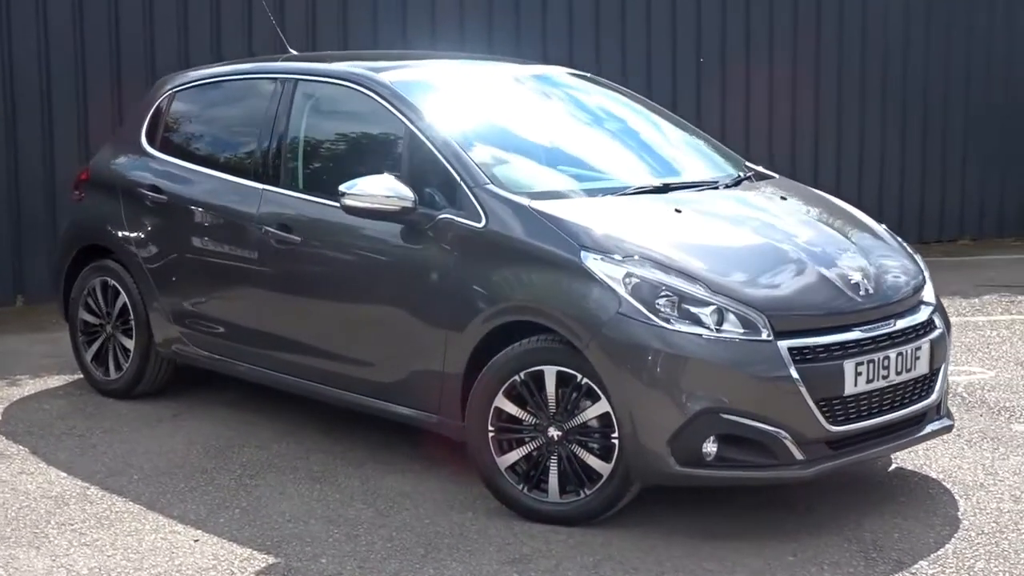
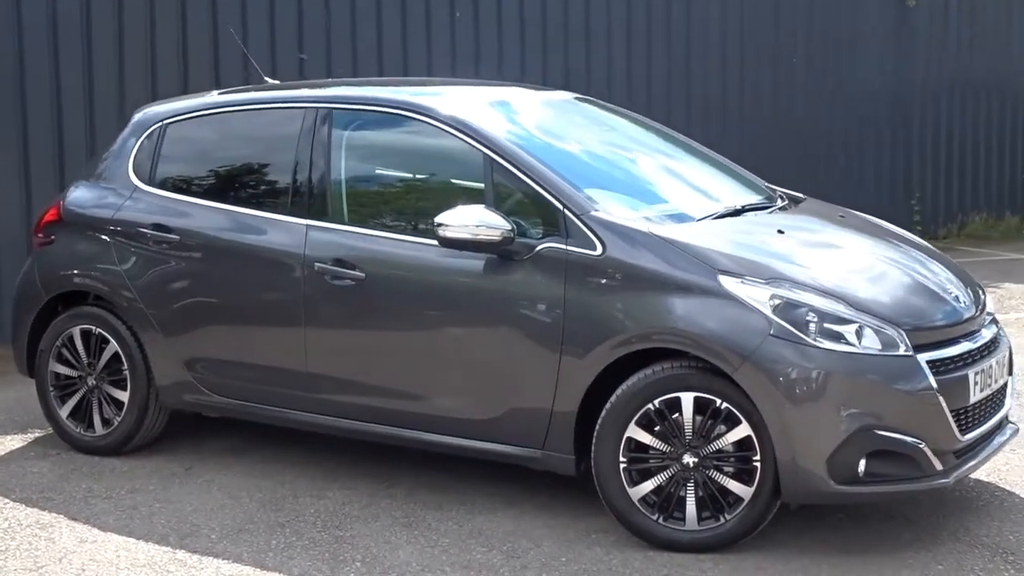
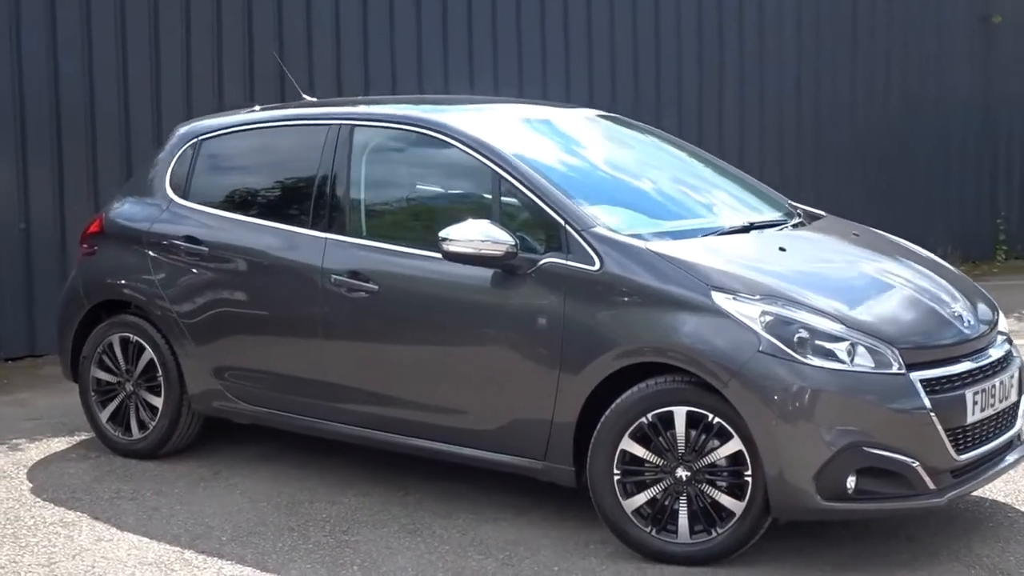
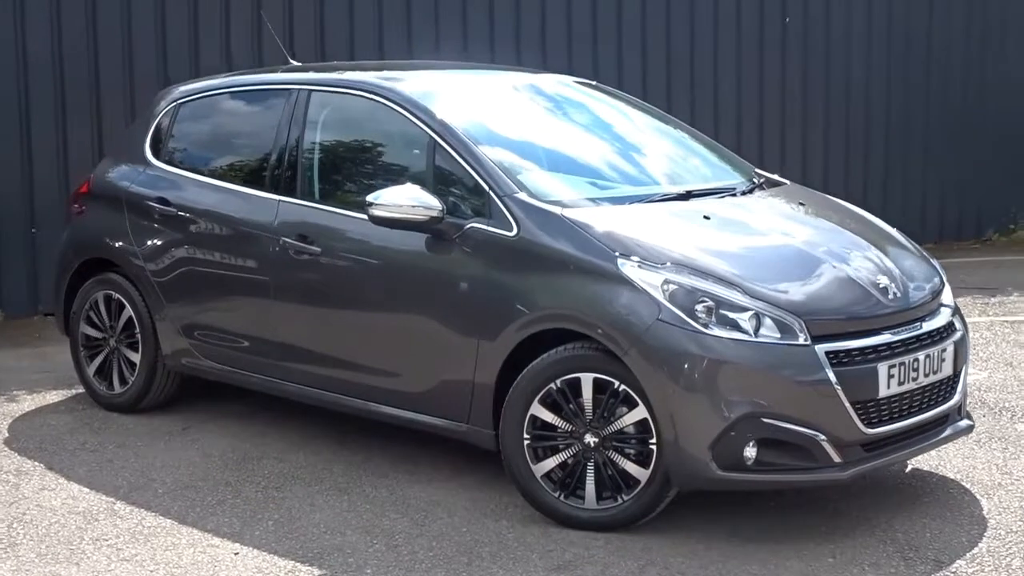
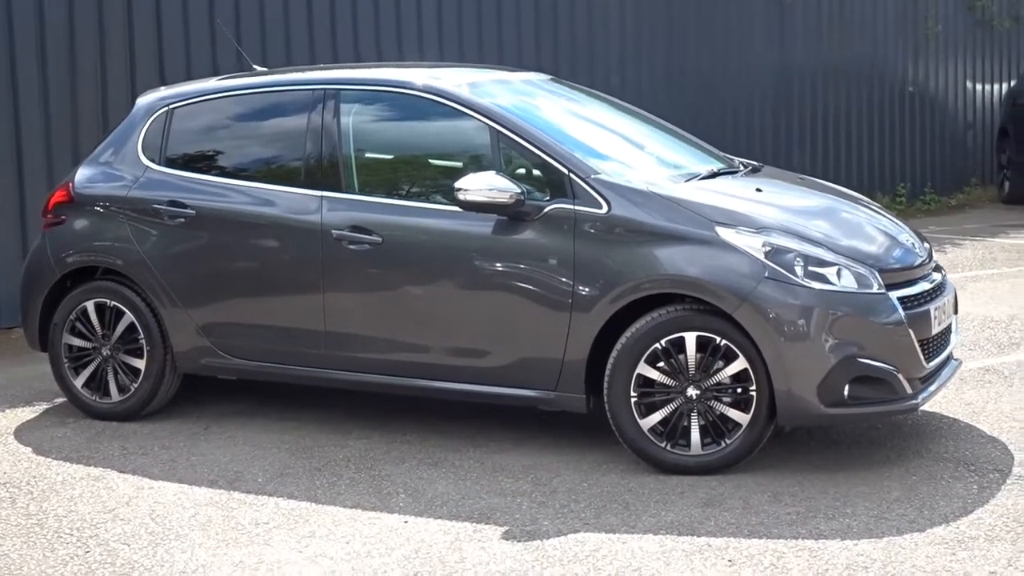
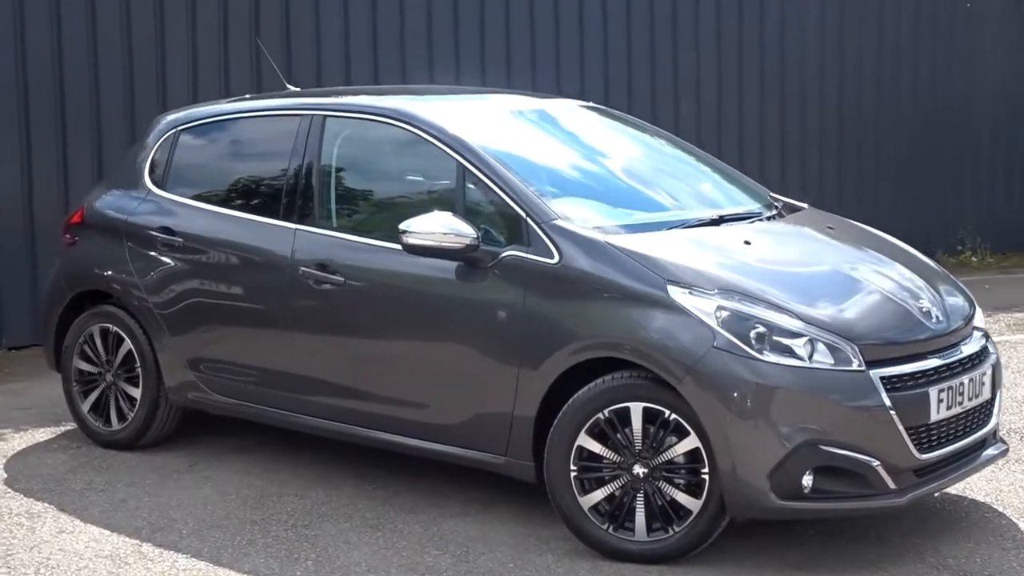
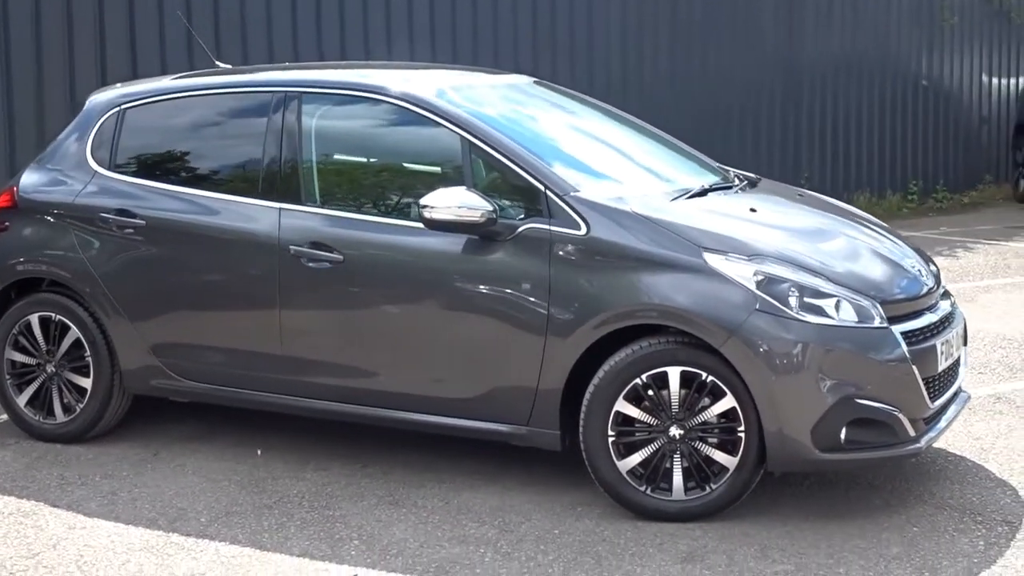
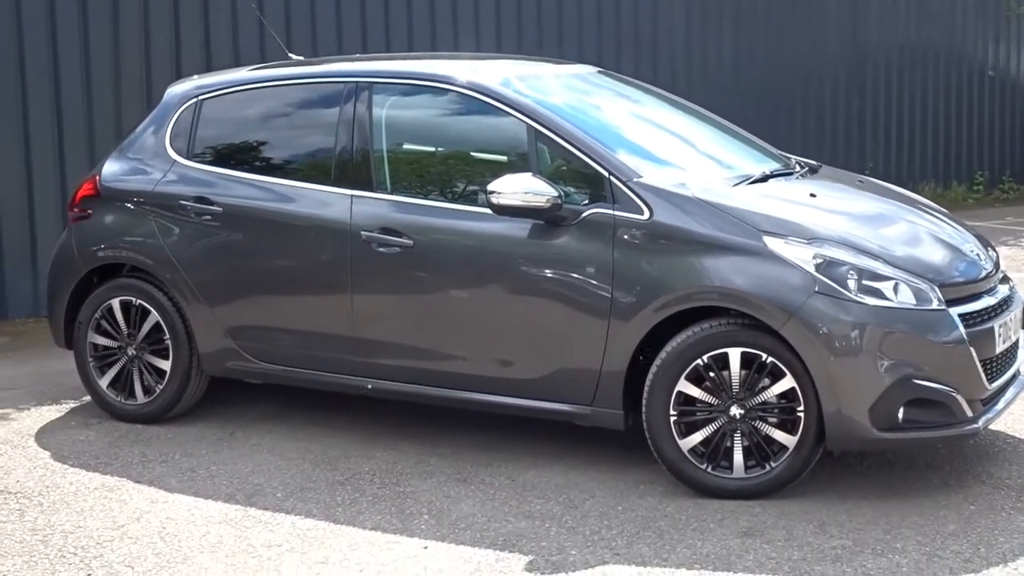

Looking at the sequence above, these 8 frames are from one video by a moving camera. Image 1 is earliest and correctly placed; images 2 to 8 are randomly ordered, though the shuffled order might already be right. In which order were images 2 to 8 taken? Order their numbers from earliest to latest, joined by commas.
4, 6, 3, 2, 7, 8, 5
